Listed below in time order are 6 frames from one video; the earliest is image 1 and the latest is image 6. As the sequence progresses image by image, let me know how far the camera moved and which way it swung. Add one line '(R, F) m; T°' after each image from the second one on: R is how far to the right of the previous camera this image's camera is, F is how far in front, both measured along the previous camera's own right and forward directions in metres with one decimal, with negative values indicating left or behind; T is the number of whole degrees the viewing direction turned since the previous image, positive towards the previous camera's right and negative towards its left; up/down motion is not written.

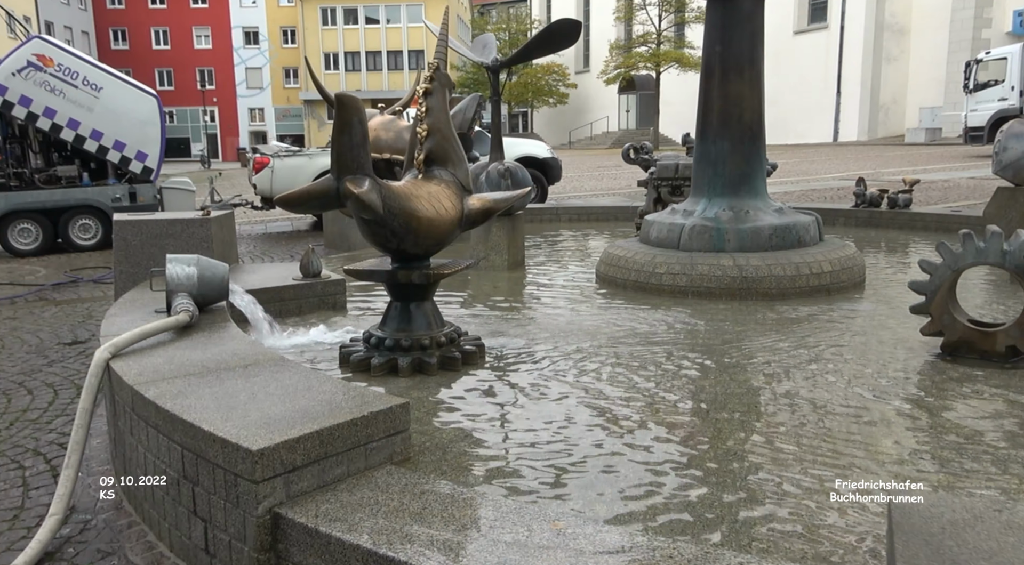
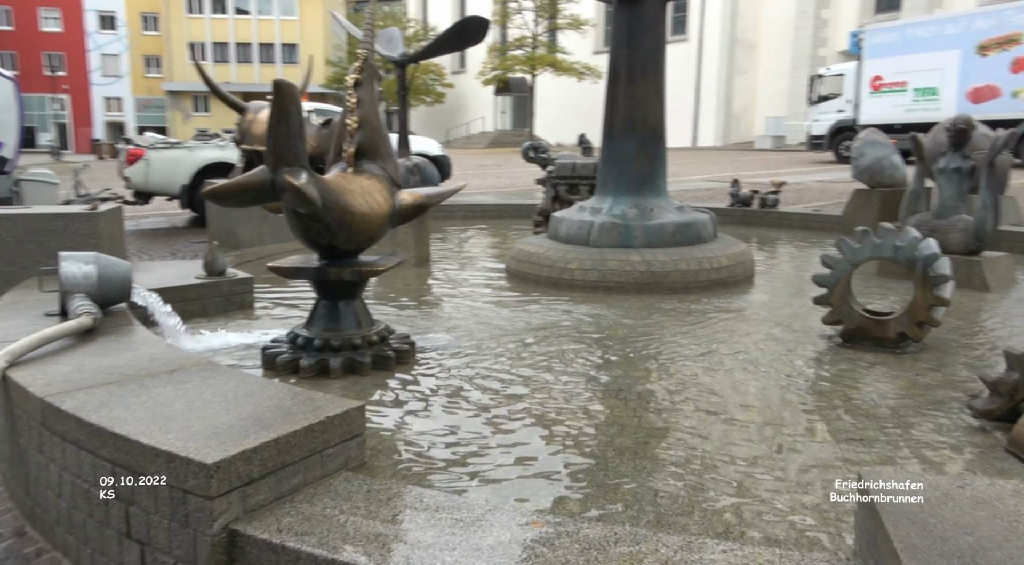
(-0.3, +0.1) m; +9°
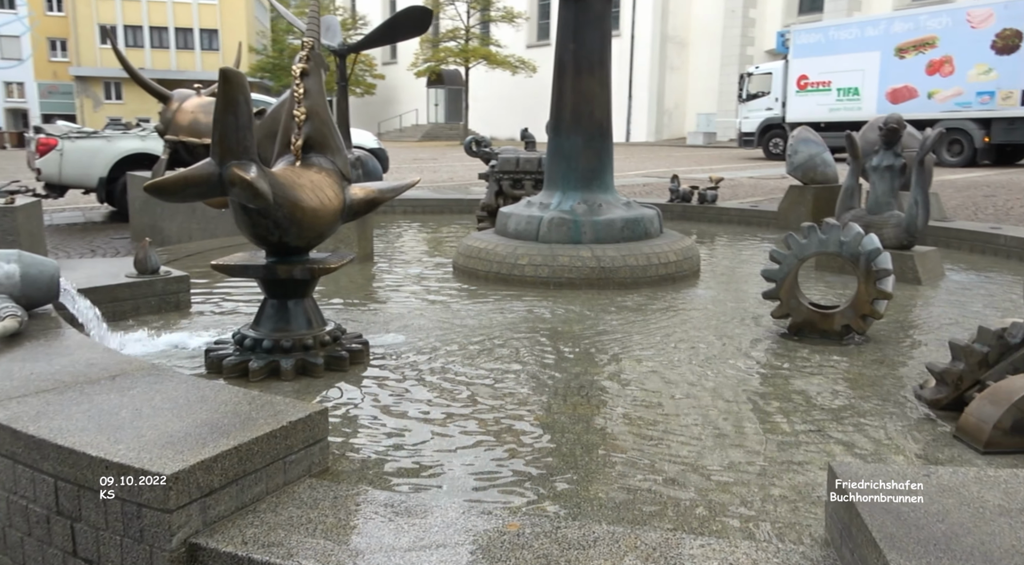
(-0.1, +0.1) m; +5°
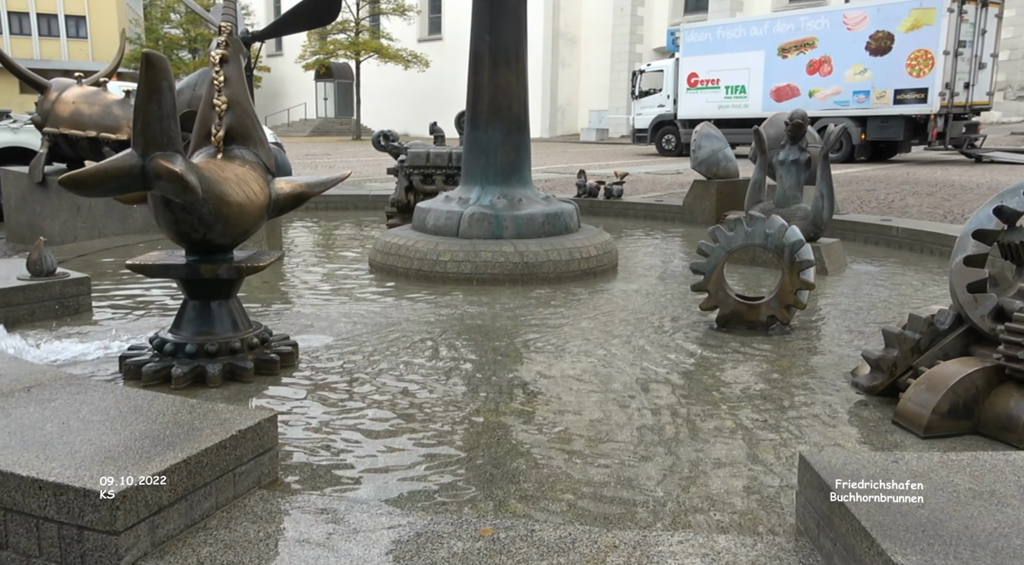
(-0.2, +0.1) m; +7°
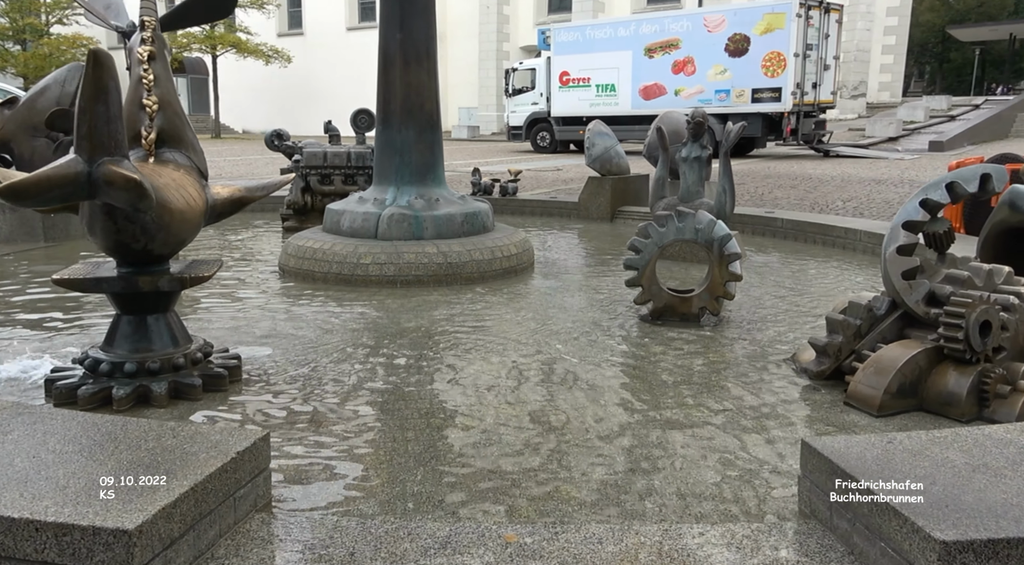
(-0.4, +0.1) m; +9°
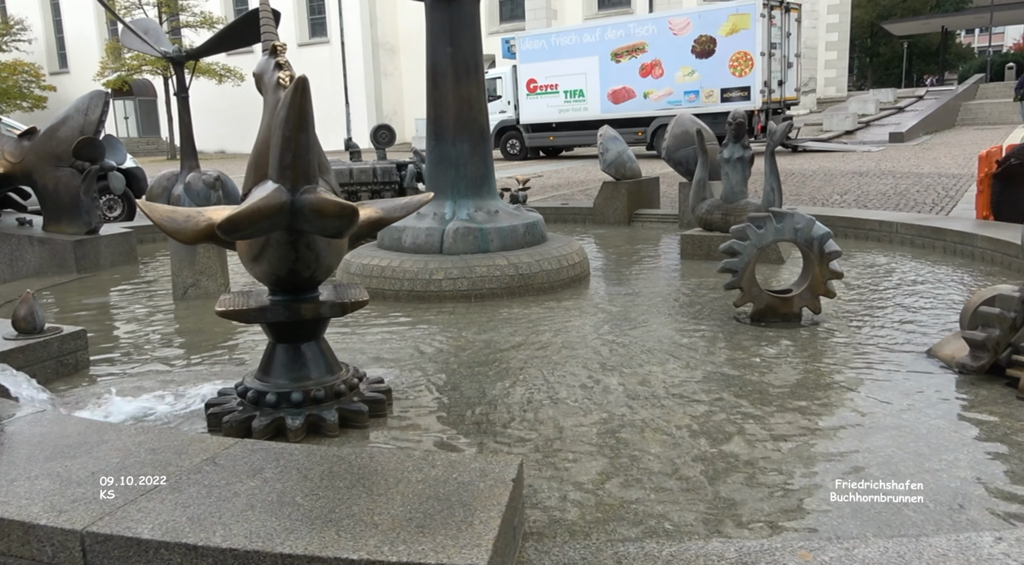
(-0.9, 0.0) m; +4°
